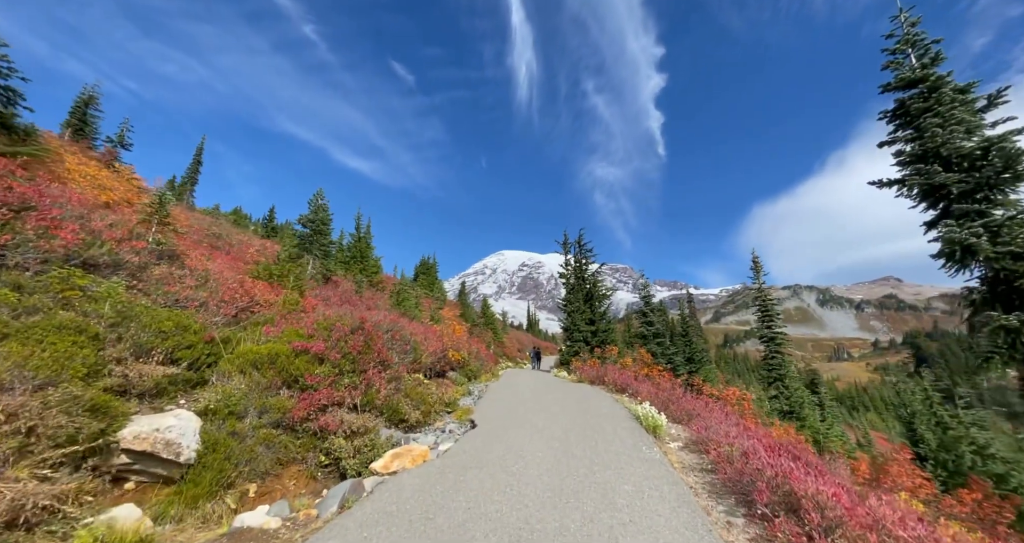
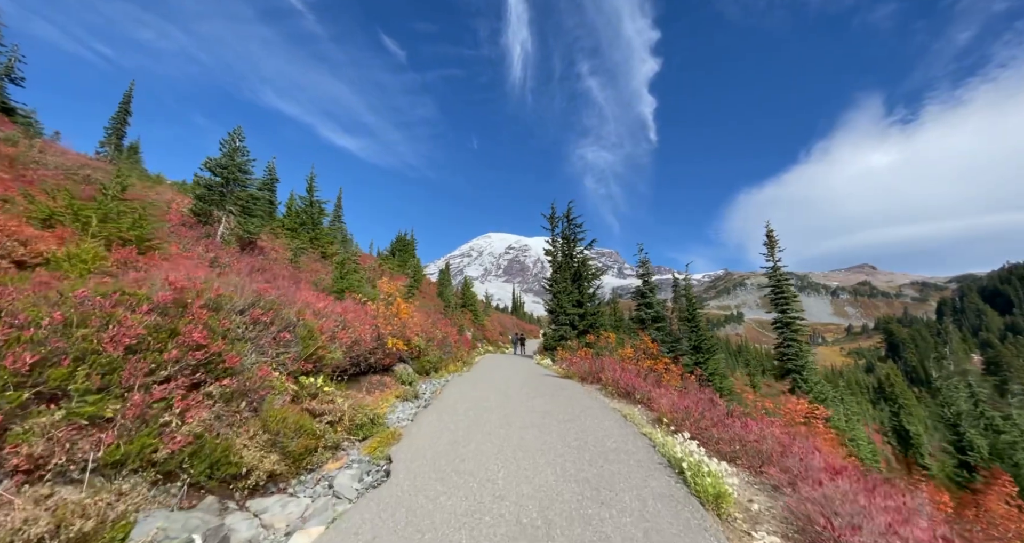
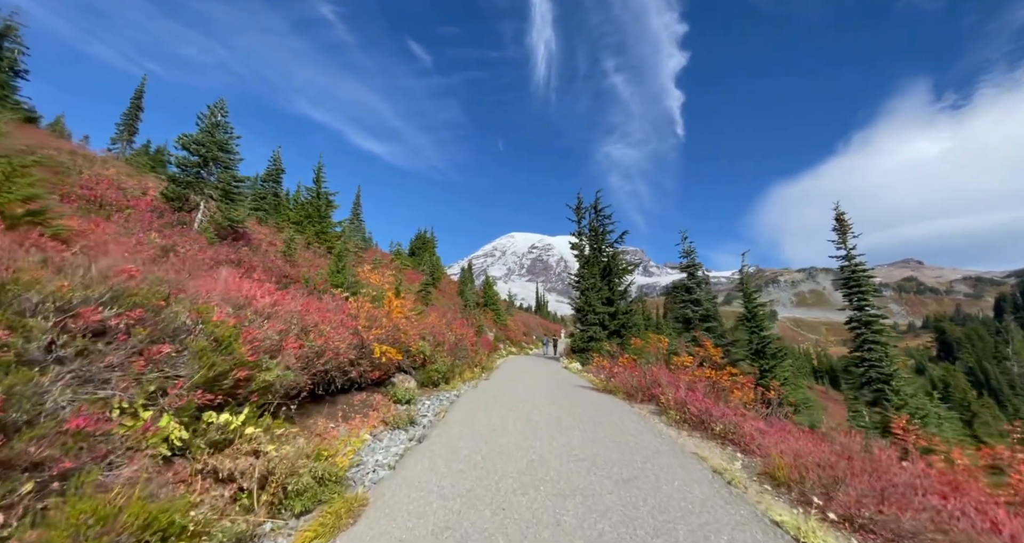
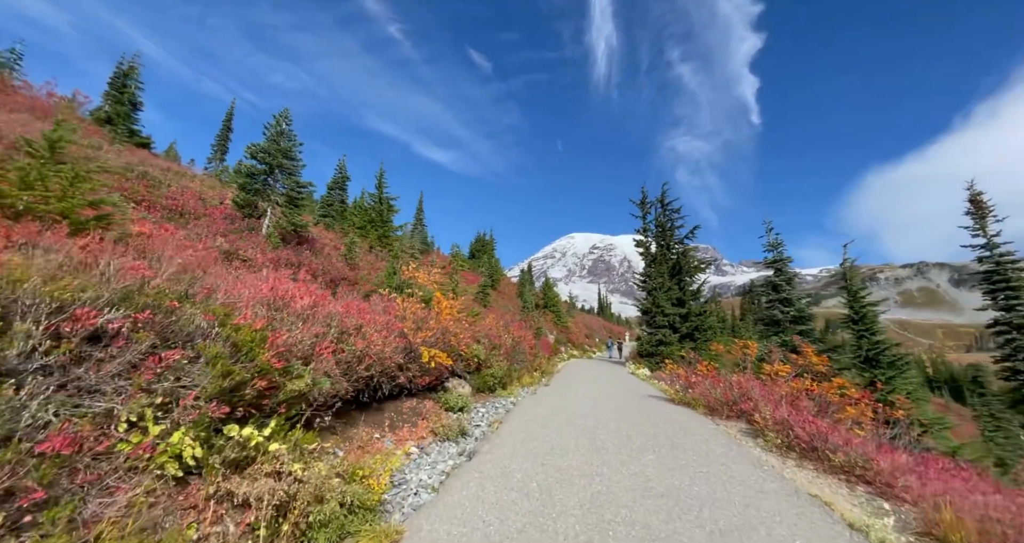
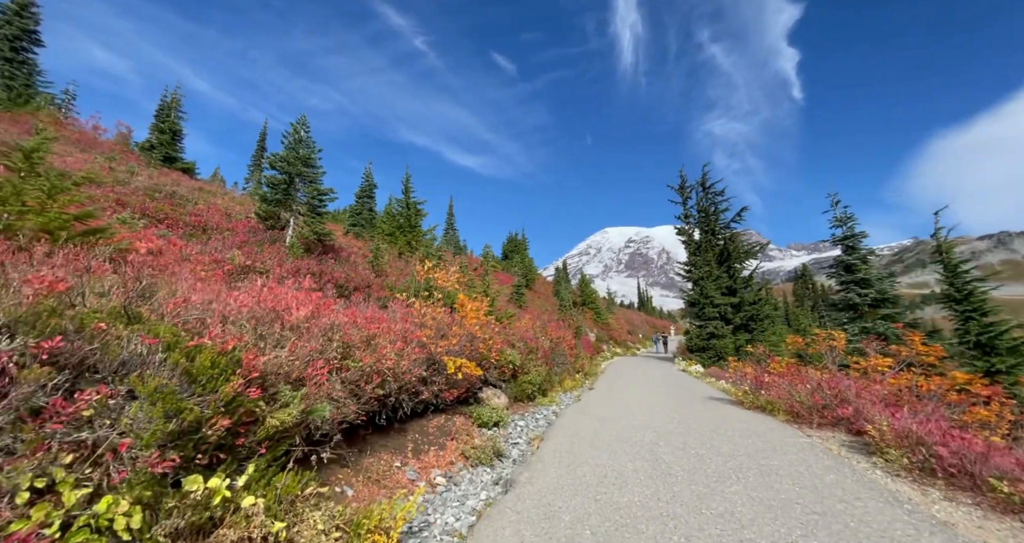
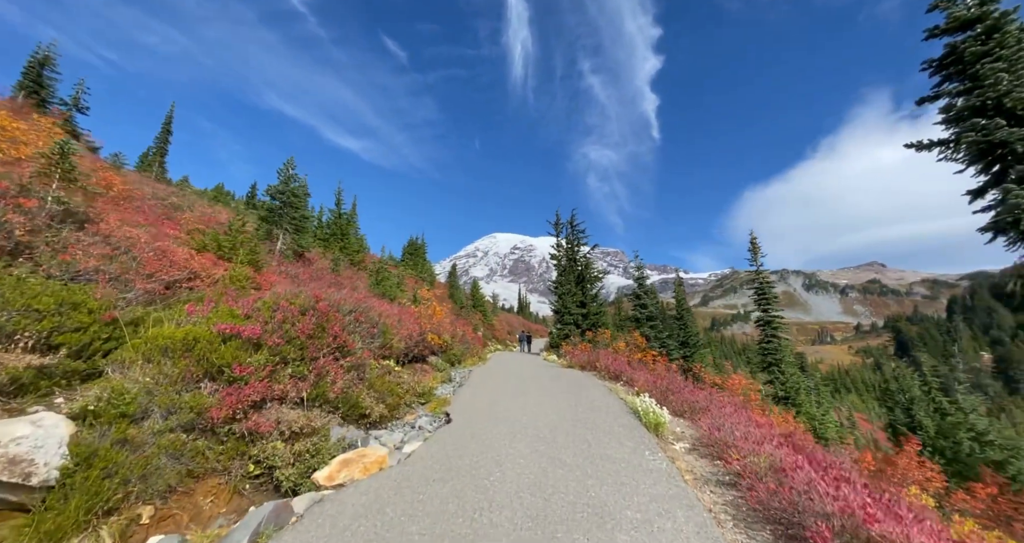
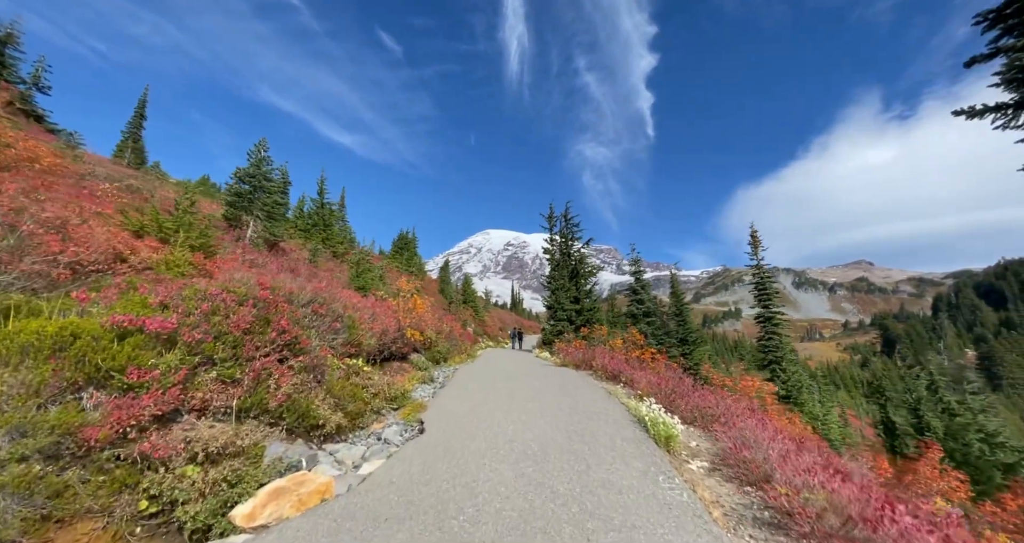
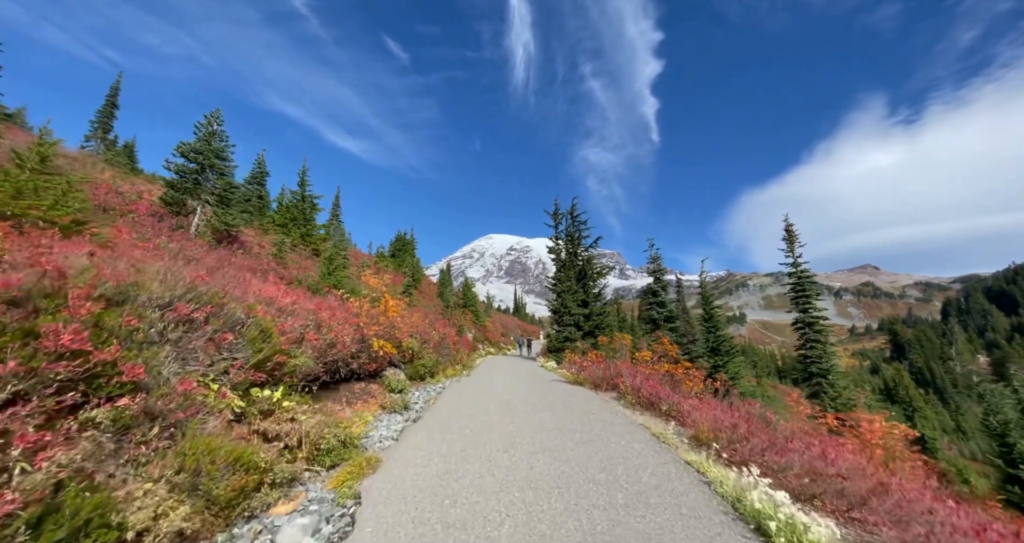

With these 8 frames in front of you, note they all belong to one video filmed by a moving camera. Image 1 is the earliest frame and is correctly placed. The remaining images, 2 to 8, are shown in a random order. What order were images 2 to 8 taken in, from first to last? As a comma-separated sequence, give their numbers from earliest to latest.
6, 7, 2, 8, 3, 4, 5
